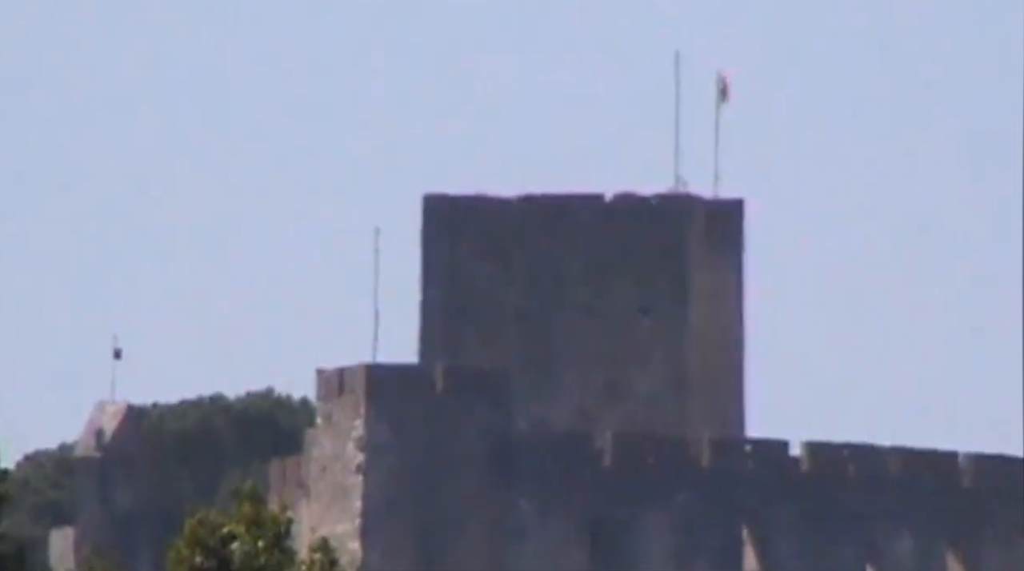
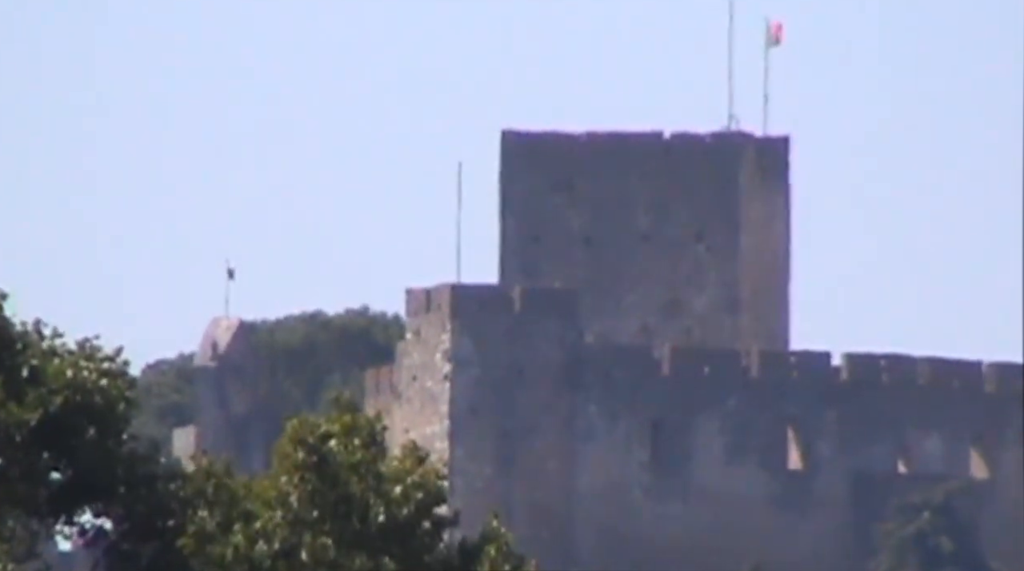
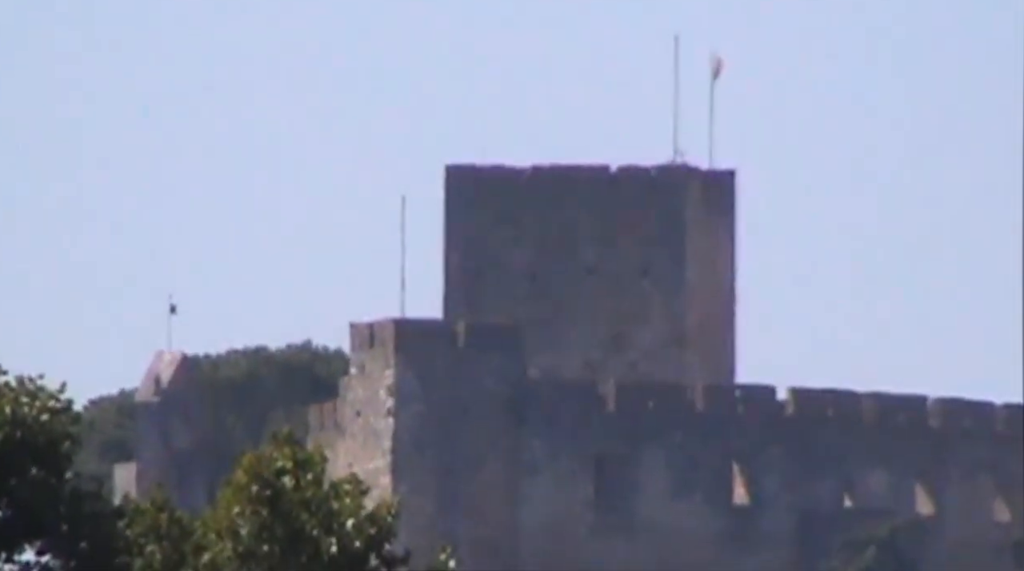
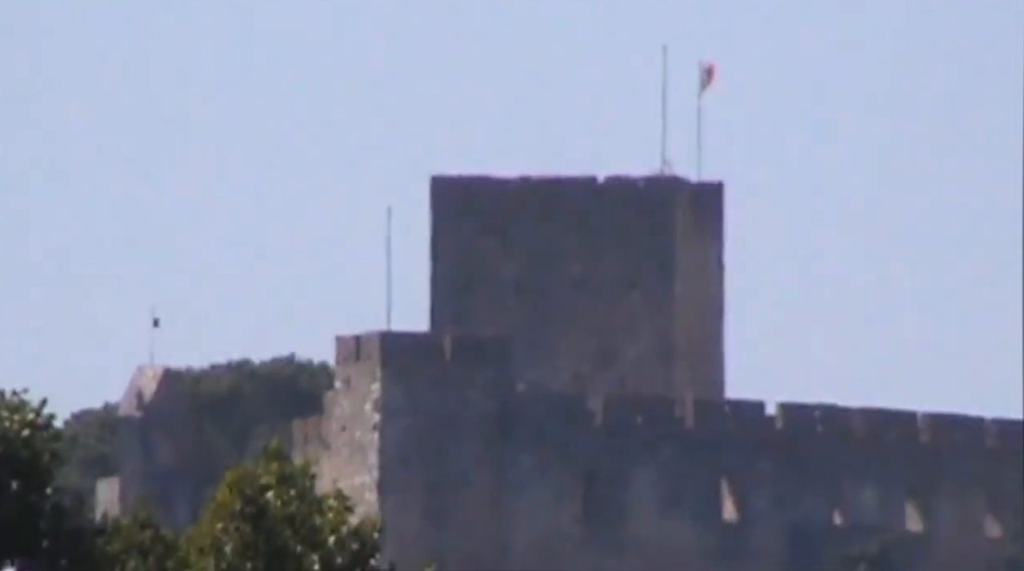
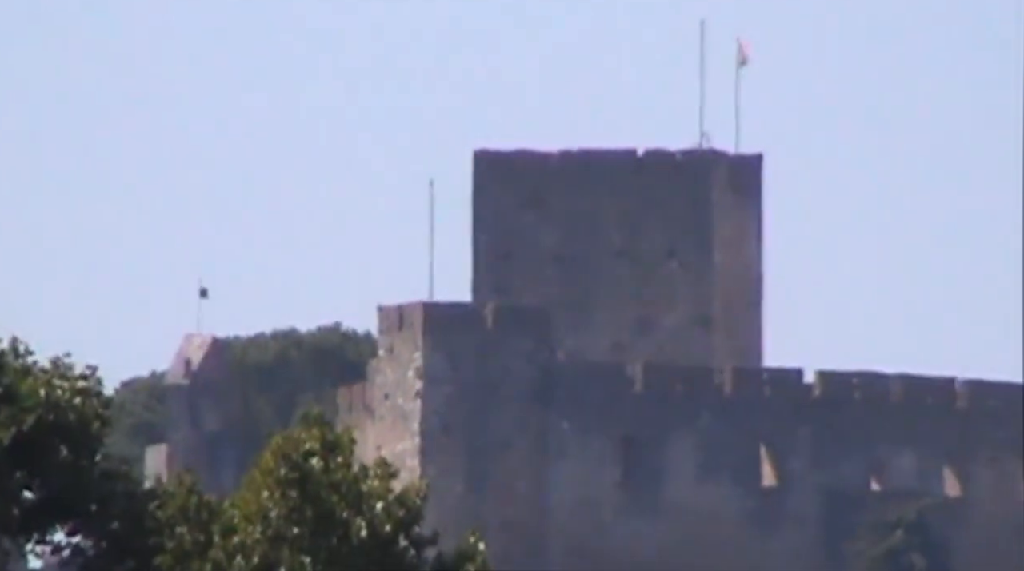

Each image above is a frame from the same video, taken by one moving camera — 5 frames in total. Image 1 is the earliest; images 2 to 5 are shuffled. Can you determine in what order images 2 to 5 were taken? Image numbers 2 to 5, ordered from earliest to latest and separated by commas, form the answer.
4, 3, 5, 2
